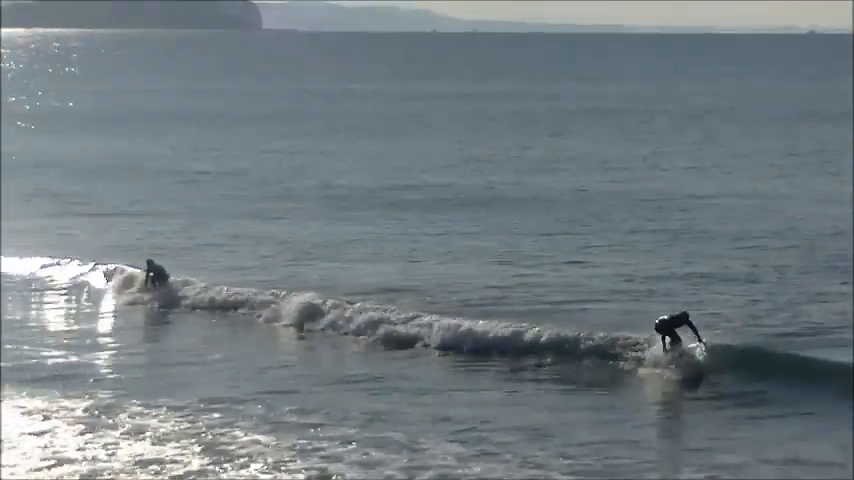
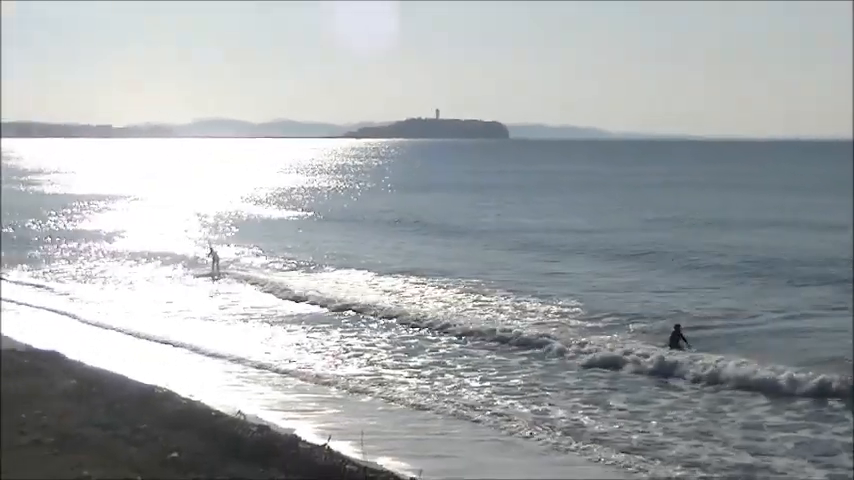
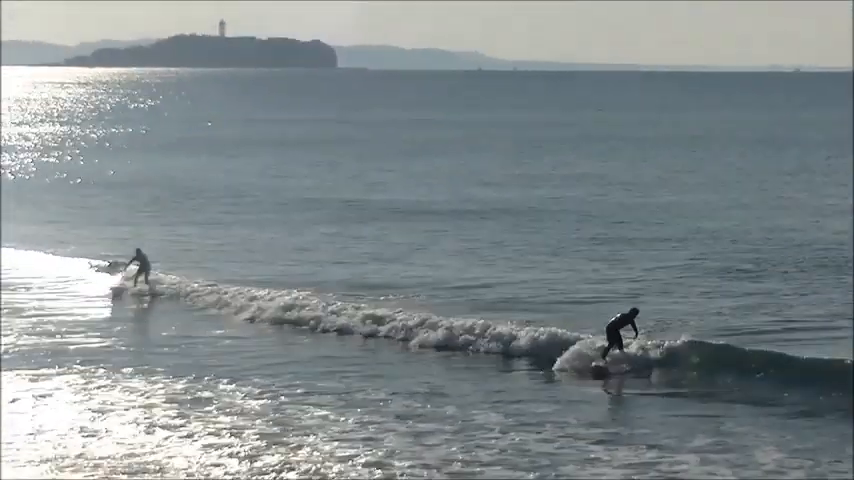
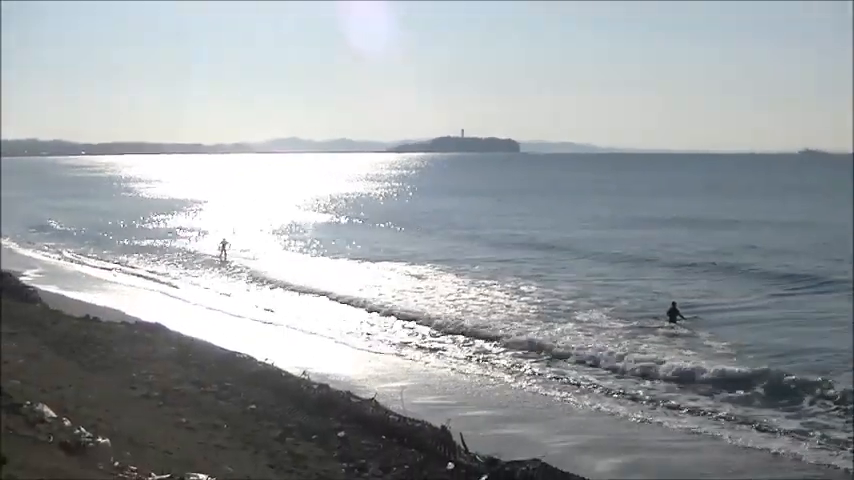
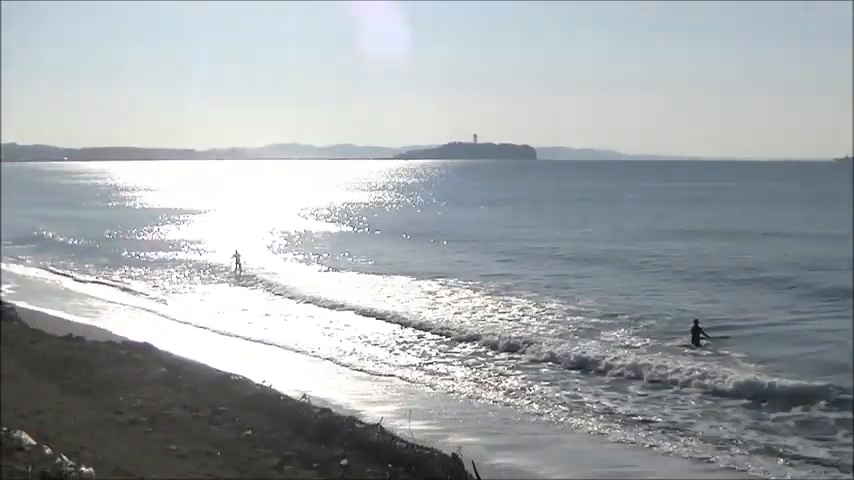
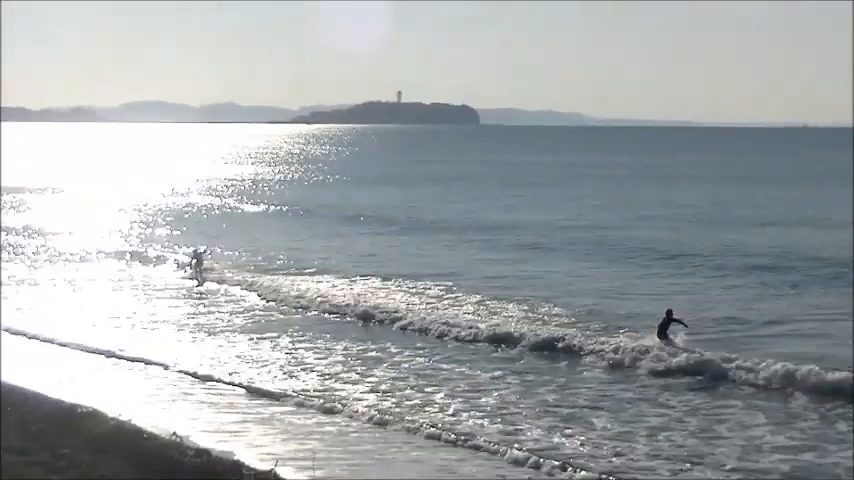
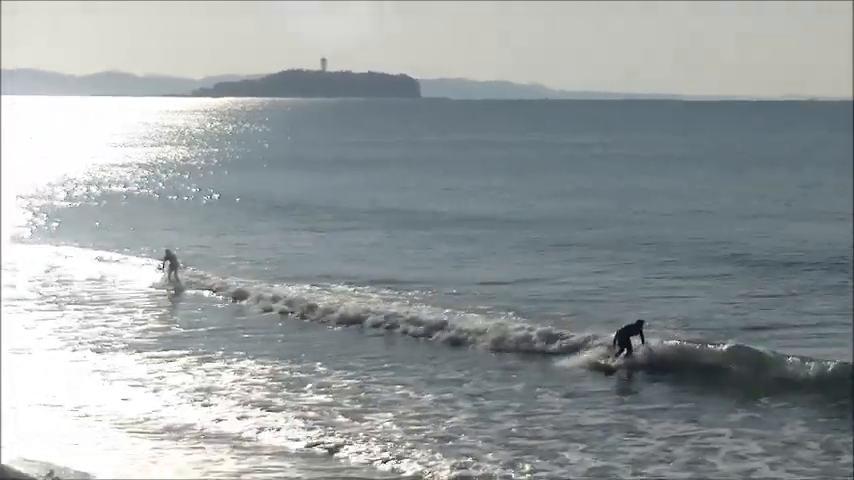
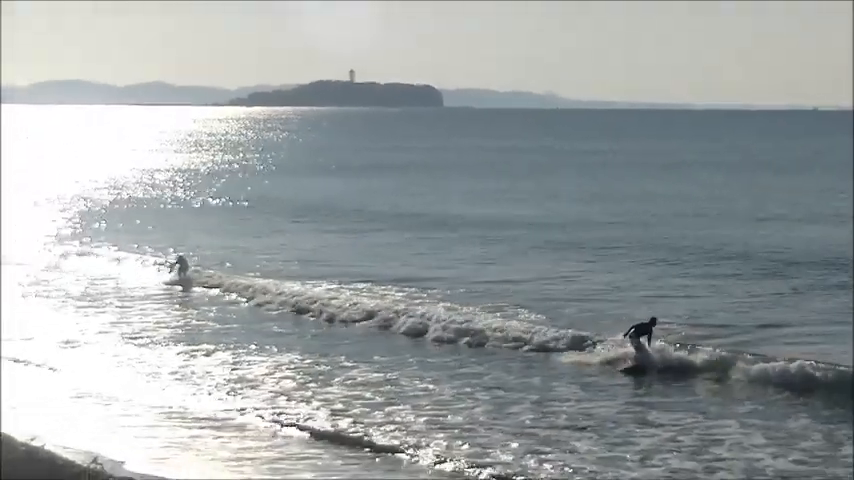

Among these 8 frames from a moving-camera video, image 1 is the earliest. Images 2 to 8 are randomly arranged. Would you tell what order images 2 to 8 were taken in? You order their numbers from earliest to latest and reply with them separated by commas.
3, 7, 8, 6, 2, 5, 4
